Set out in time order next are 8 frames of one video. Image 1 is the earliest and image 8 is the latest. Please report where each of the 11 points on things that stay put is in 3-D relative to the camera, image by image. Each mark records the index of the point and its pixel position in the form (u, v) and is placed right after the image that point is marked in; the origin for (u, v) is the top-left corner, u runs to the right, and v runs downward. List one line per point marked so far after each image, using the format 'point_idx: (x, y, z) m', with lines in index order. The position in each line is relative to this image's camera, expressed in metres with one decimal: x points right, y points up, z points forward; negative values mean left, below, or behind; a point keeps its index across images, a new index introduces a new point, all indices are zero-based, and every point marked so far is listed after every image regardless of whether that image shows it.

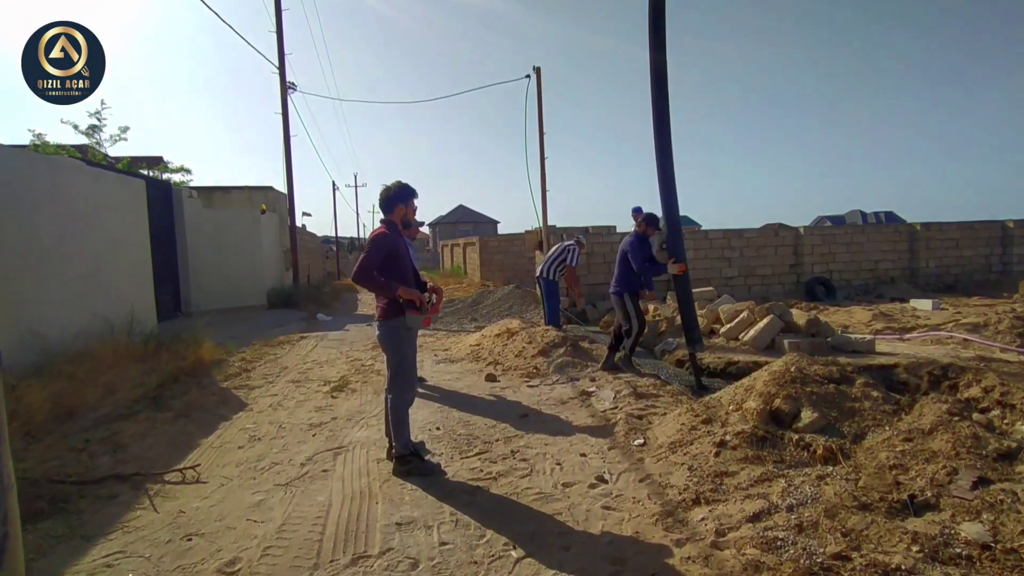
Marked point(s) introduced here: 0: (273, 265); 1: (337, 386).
0: (-6.6, +0.6, +16.1) m
1: (-1.9, -1.1, +6.5) m
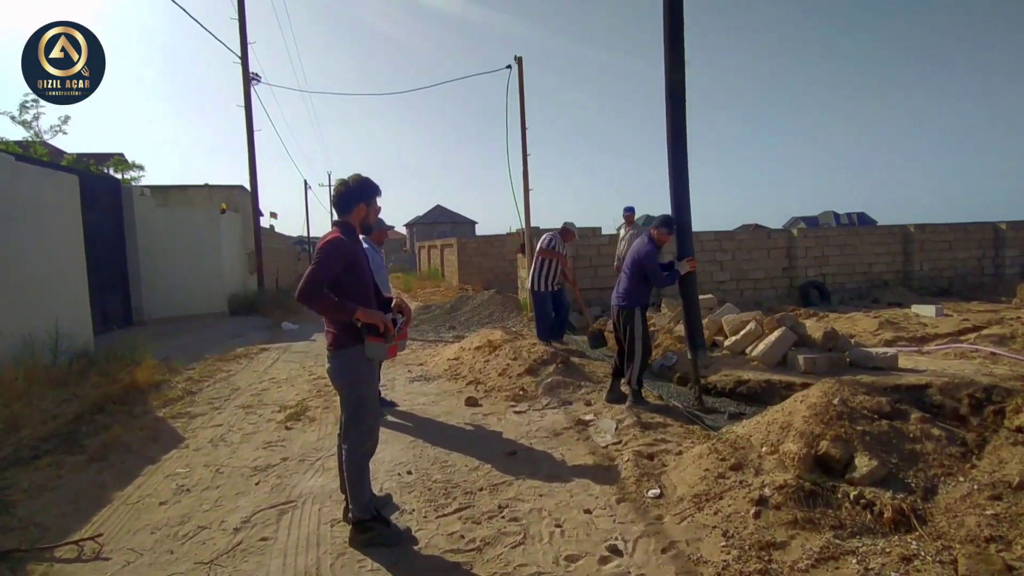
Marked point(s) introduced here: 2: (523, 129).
0: (-7.1, +0.5, +15.0) m
1: (-2.1, -1.2, +5.6) m
2: (+0.2, +2.9, +10.6) m
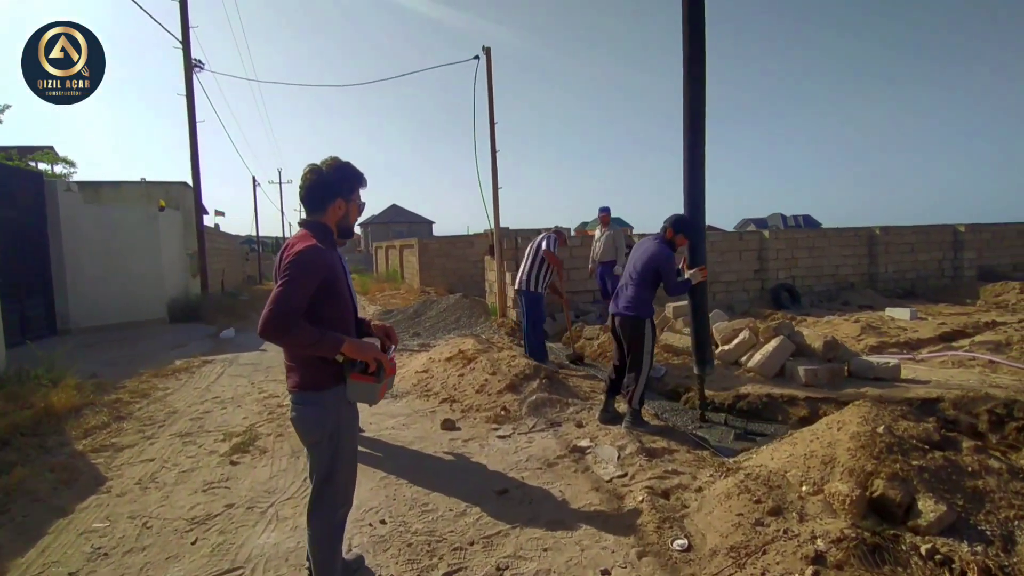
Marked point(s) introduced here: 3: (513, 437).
0: (-7.9, +0.4, +13.8) m
1: (-2.2, -1.3, +4.8) m
2: (-0.4, +2.8, +10.0) m
3: (0.0, -1.2, +4.8) m
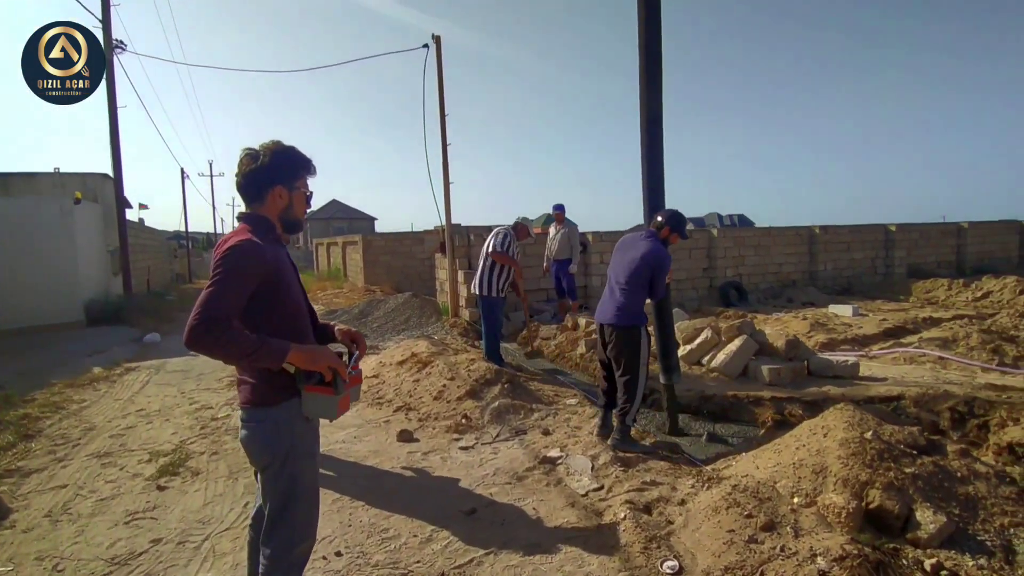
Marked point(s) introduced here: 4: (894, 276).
0: (-9.1, +0.4, +12.7) m
1: (-2.5, -1.3, +4.3) m
2: (-1.2, +2.8, +9.6) m
3: (-0.3, -1.2, +4.5) m
4: (+9.6, +0.3, +14.7) m
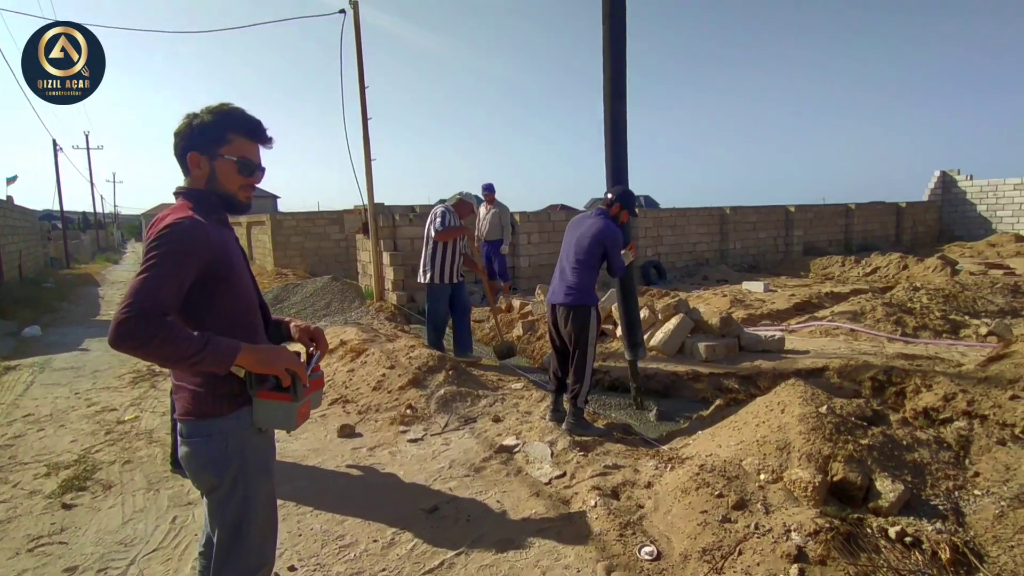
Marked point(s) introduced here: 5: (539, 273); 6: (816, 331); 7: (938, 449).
0: (-10.6, +0.6, +11.0) m
1: (-2.8, -1.2, +3.7) m
2: (-2.3, +3.1, +9.1) m
3: (-0.6, -1.1, +4.2) m
4: (+7.6, +0.9, +15.8) m
5: (+0.5, +0.3, +10.6) m
6: (+3.5, -0.5, +6.8) m
7: (+2.3, -0.9, +3.1) m
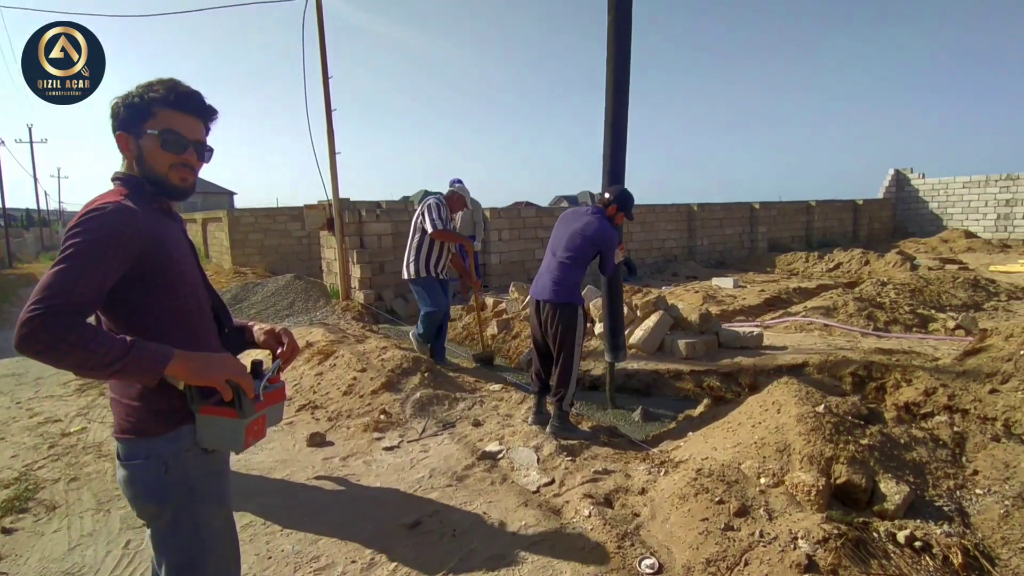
0: (-11.1, +0.6, +10.2) m
1: (-2.9, -1.2, +3.4) m
2: (-2.8, +3.1, +8.7) m
3: (-0.8, -1.1, +4.0) m
4: (+6.8, +1.0, +16.0) m
5: (0.0, +0.3, +10.4) m
6: (+3.2, -0.4, +6.8) m
7: (+2.2, -0.8, +3.1) m
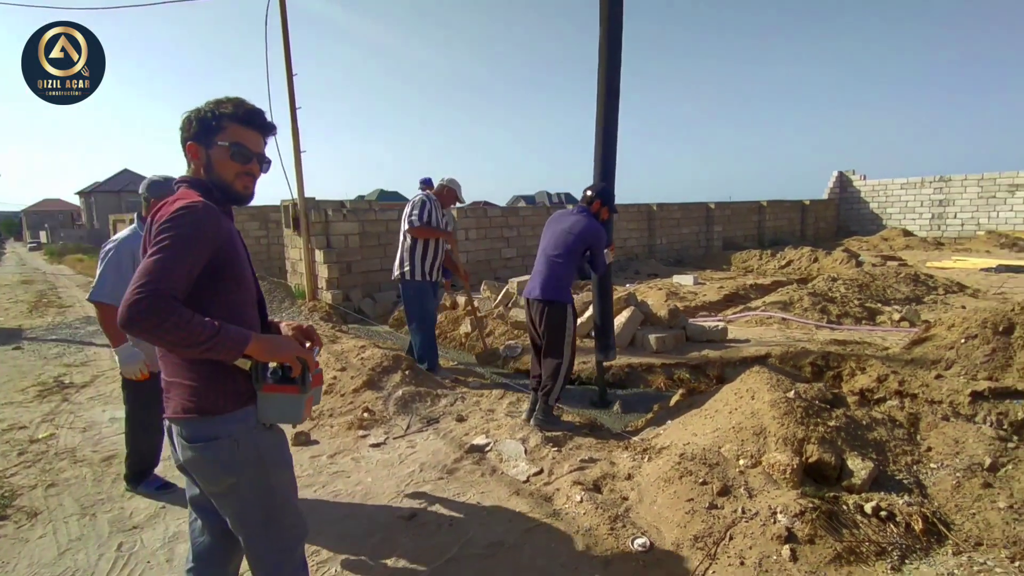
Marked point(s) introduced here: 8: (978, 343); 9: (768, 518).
0: (-11.6, +0.5, +9.5) m
1: (-2.9, -1.2, +3.3) m
2: (-3.3, +3.1, +8.6) m
3: (-0.9, -1.1, +4.1) m
4: (+5.7, +1.1, +16.6) m
5: (-0.6, +0.3, +10.5) m
6: (+2.9, -0.4, +7.1) m
7: (+2.2, -0.8, +3.3) m
8: (+3.7, -0.4, +4.6) m
9: (+1.2, -1.1, +2.7) m
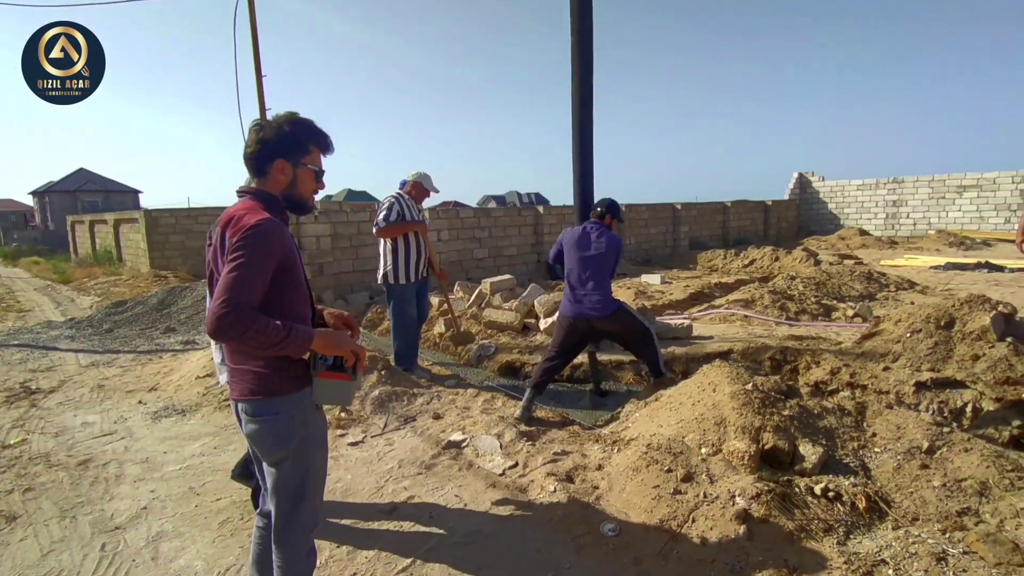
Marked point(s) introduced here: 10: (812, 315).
0: (-12.1, +0.4, +9.0) m
1: (-3.1, -1.3, +3.3) m
2: (-3.7, +3.1, +8.6) m
3: (-1.0, -1.1, +4.2) m
4: (+4.9, +1.2, +17.0) m
5: (-1.1, +0.3, +10.6) m
6: (+2.6, -0.4, +7.4) m
7: (+2.0, -0.8, +3.6) m
8: (+3.5, -0.4, +4.9) m
9: (+1.1, -1.1, +2.9) m
10: (+3.8, -0.3, +7.4) m
